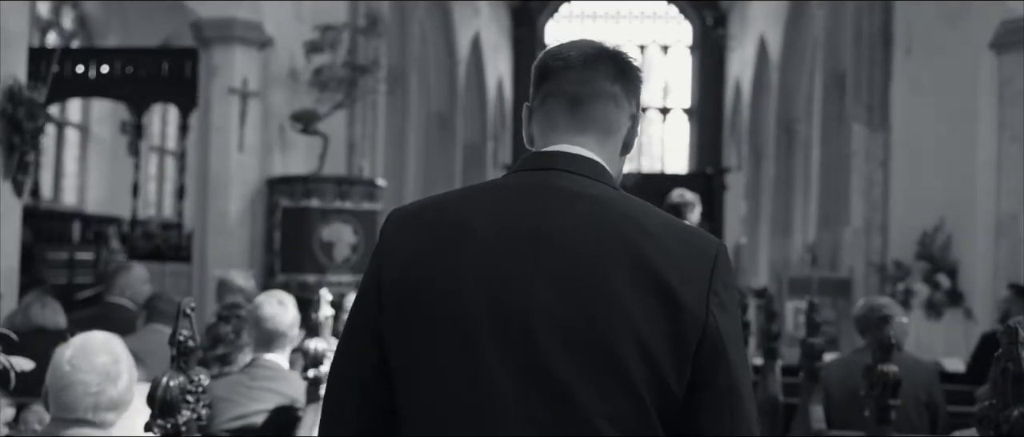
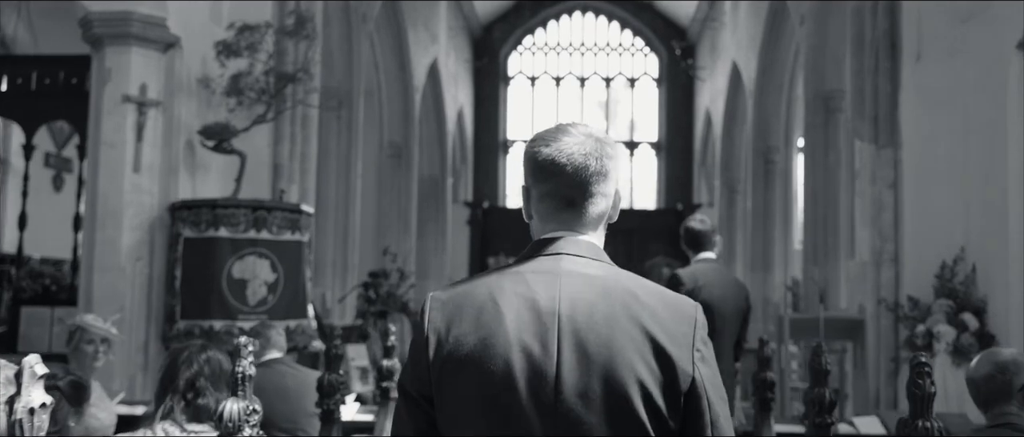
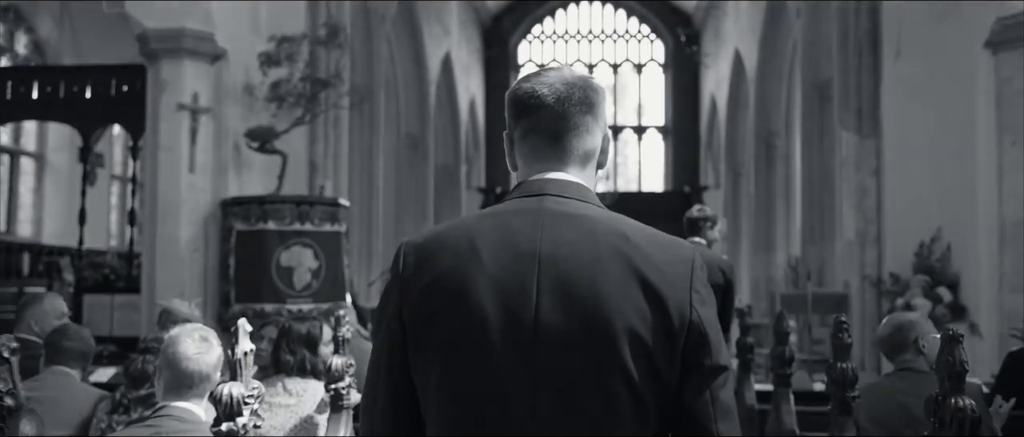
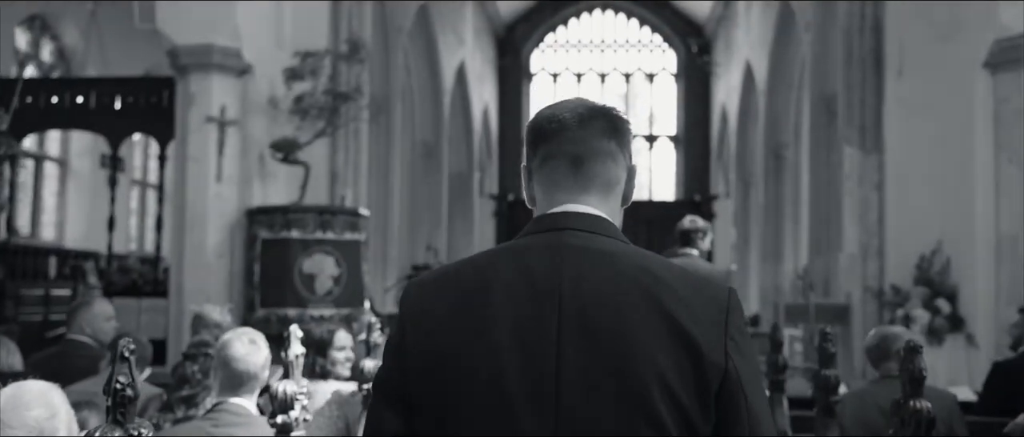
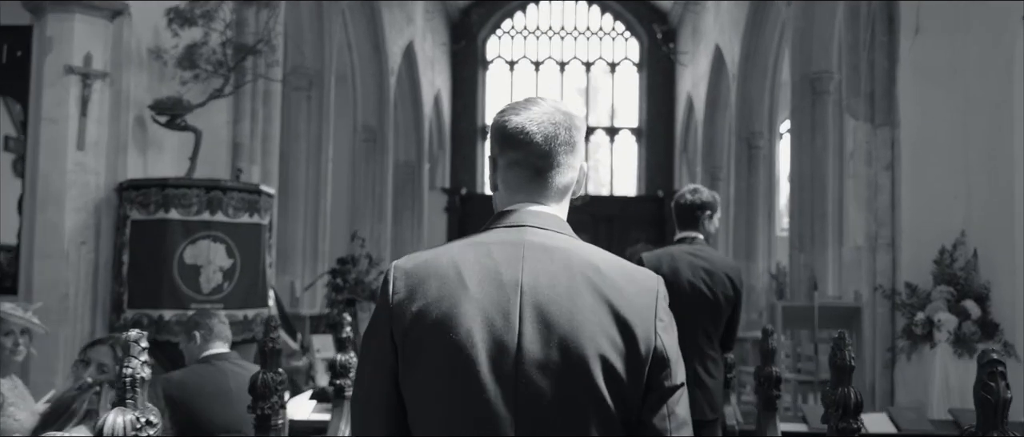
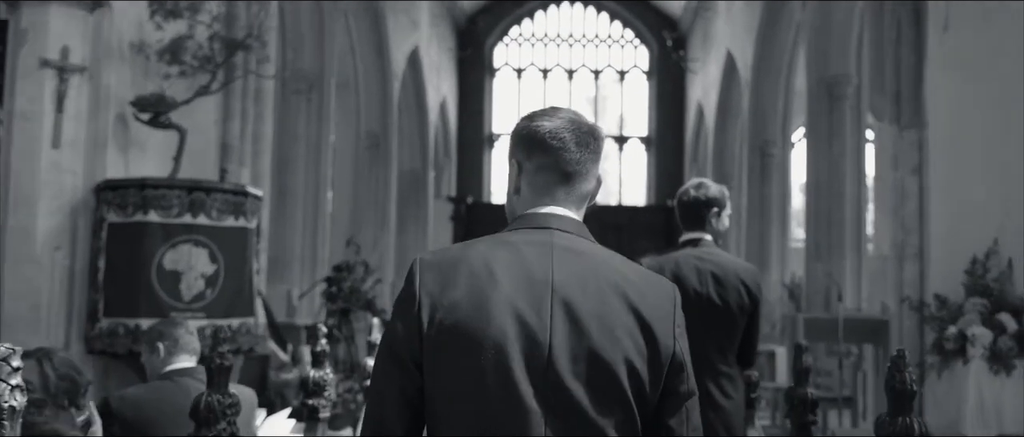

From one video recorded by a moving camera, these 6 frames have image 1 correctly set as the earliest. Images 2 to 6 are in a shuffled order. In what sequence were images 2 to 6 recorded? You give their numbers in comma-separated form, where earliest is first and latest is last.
4, 3, 2, 5, 6
